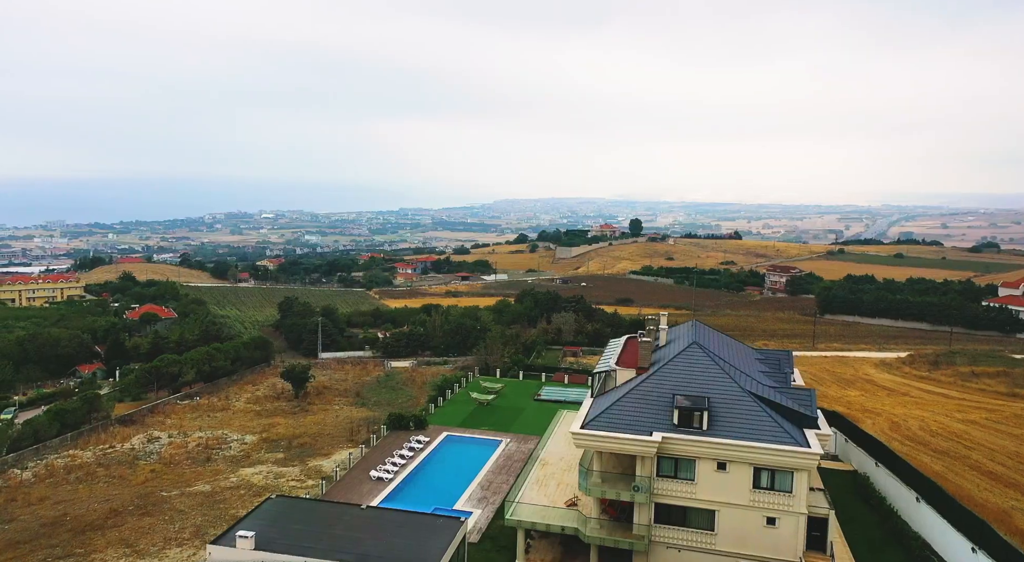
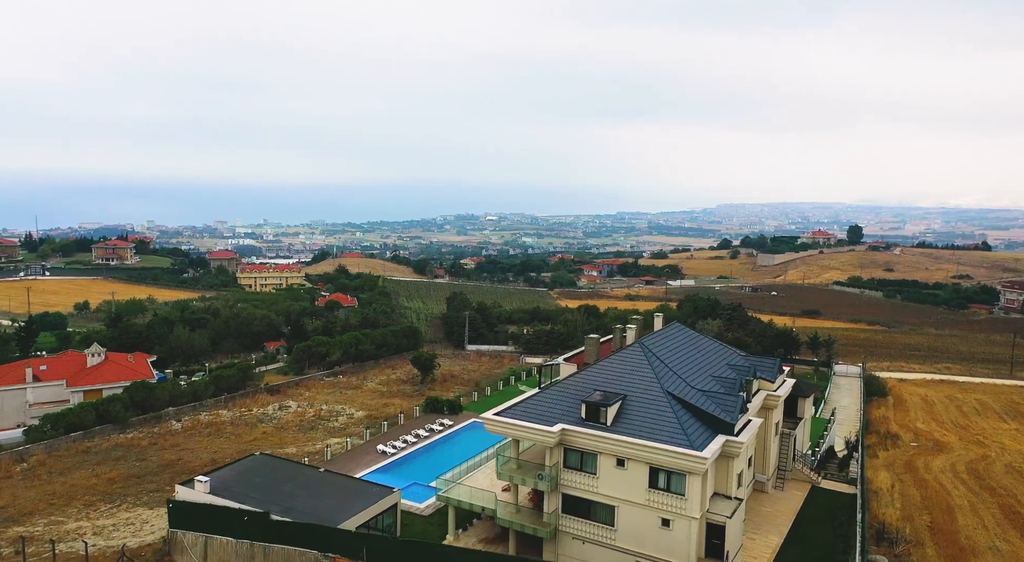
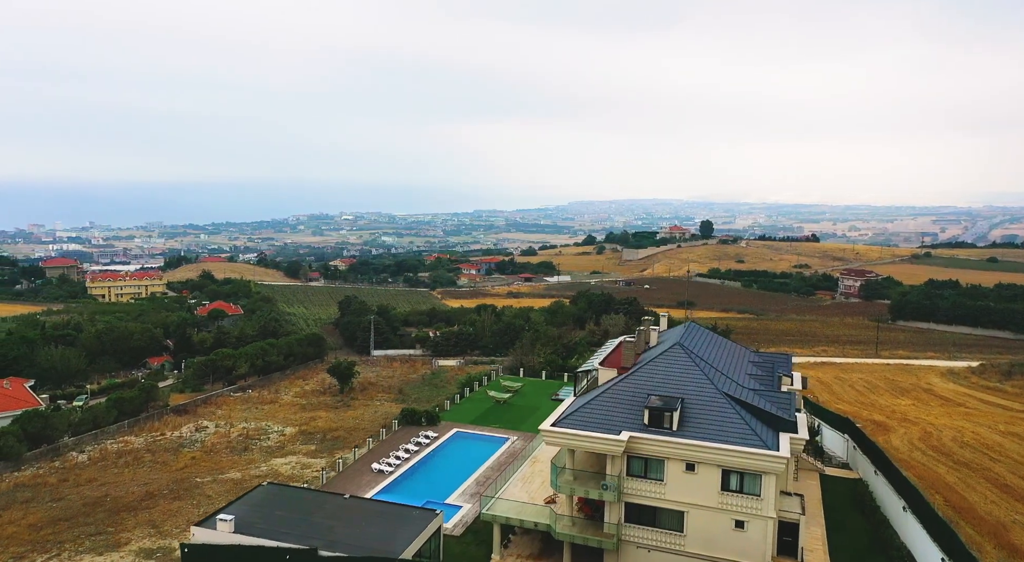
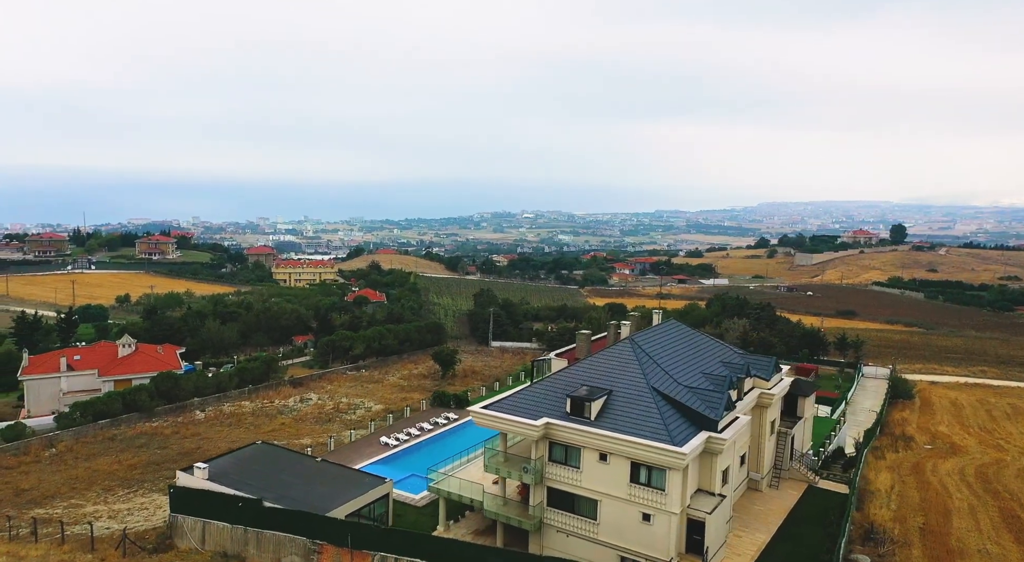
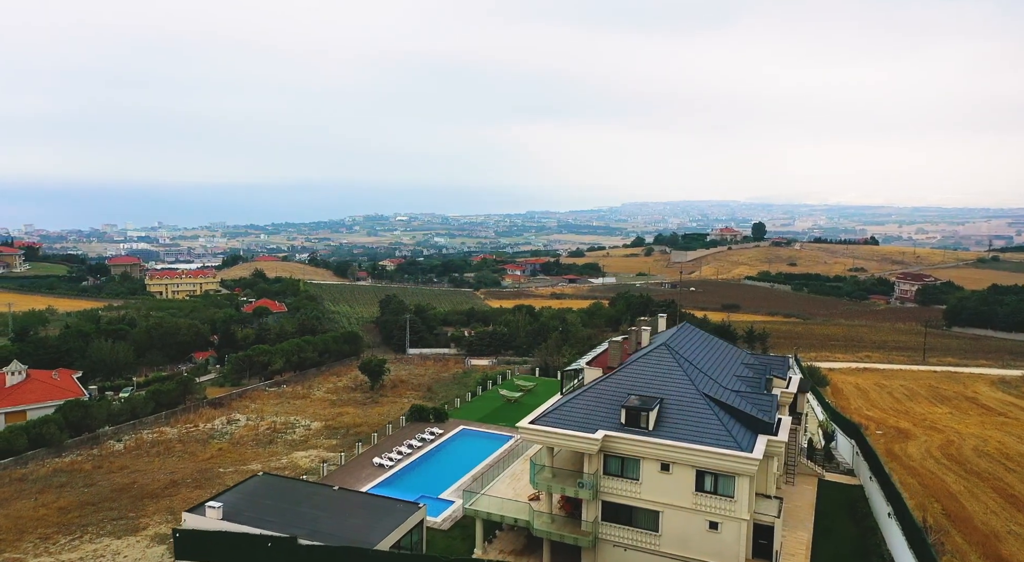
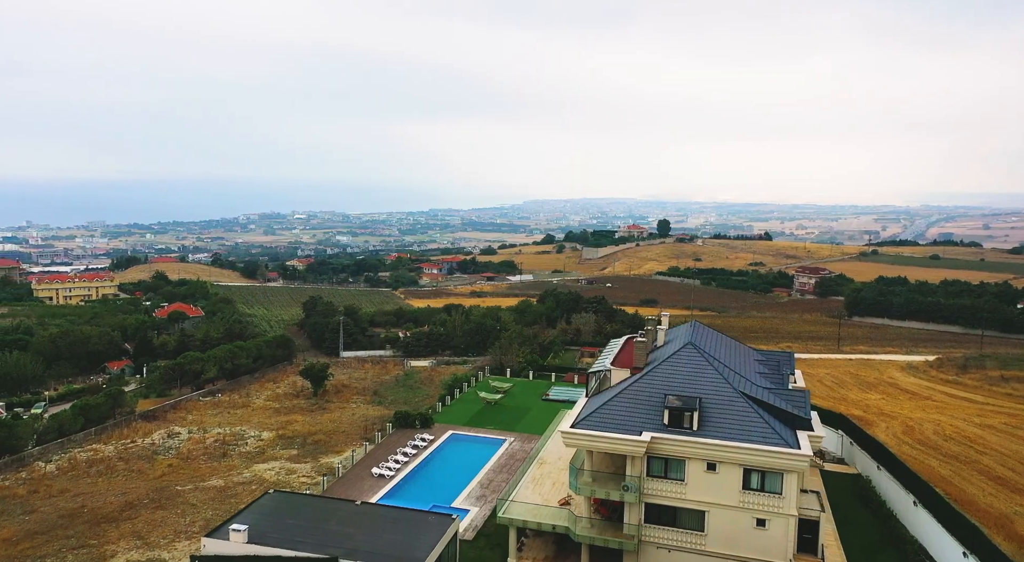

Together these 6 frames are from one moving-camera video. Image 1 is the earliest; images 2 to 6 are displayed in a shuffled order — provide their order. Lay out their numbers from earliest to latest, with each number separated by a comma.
6, 3, 5, 2, 4
